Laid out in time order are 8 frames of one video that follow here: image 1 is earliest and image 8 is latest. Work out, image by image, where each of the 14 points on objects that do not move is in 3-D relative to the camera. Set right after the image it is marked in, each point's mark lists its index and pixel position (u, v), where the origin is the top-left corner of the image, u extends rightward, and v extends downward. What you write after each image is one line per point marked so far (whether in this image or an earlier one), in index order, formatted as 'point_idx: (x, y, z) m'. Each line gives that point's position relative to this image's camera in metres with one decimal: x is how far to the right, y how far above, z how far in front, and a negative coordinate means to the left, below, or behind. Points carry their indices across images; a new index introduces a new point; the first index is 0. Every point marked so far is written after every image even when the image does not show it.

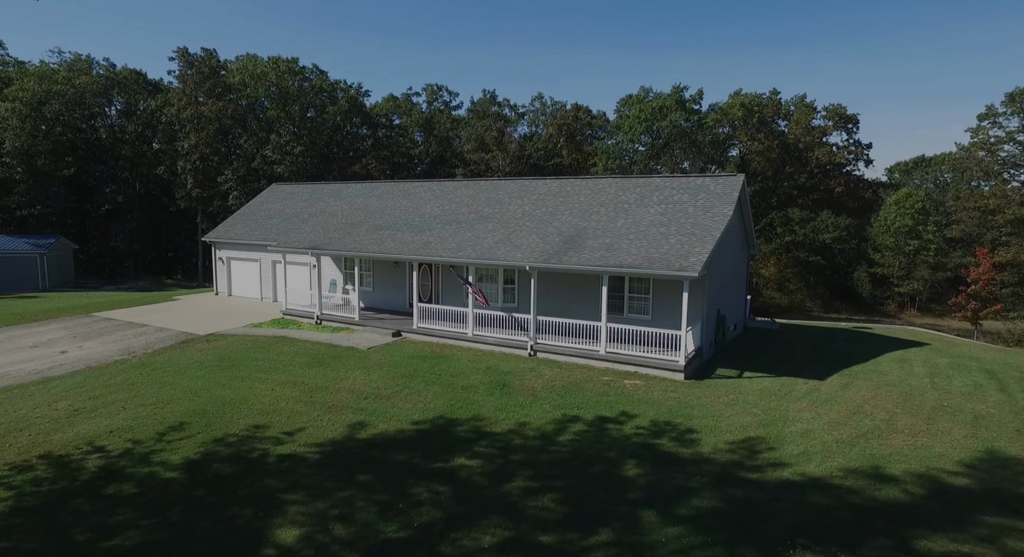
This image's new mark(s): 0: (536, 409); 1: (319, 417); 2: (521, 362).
0: (+0.5, -2.7, +13.2) m
1: (-3.8, -2.7, +12.7) m
2: (+0.2, -2.2, +16.4) m
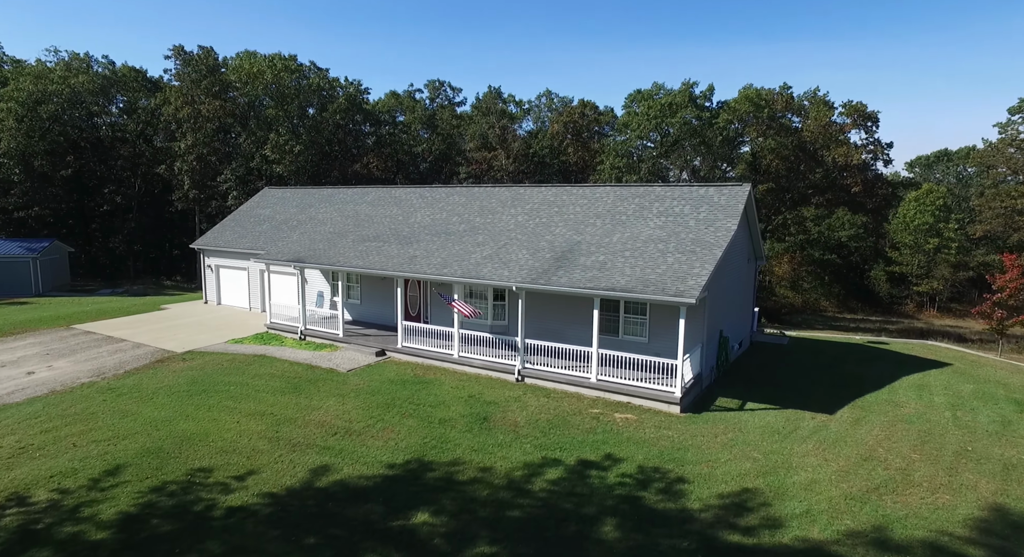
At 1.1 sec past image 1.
0: (0.0, -3.2, +12.1) m
1: (-4.3, -3.3, +11.8) m
2: (-0.2, -2.7, +15.4) m
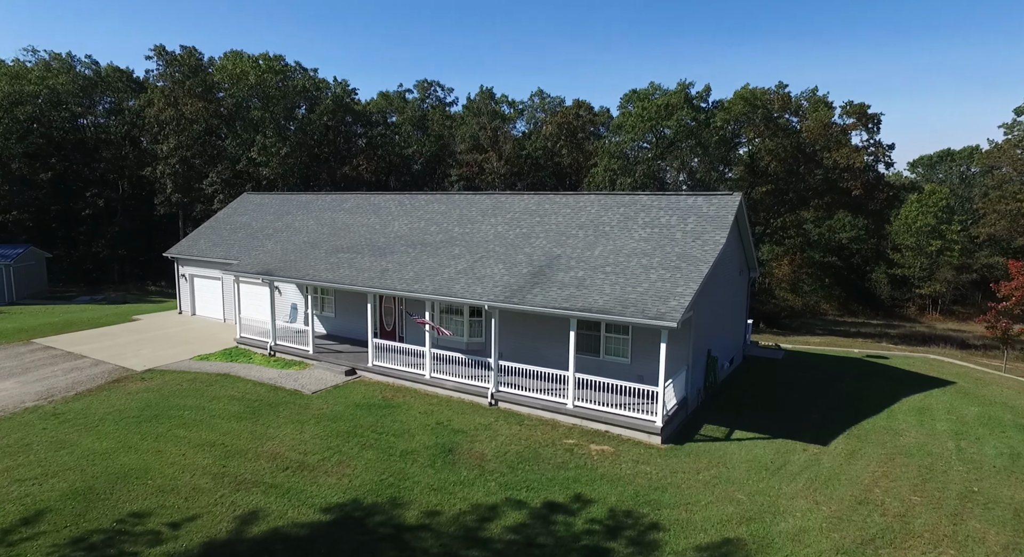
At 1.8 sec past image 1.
0: (-0.6, -3.7, +11.1) m
1: (-4.9, -3.7, +10.8) m
2: (-0.8, -3.1, +14.4) m
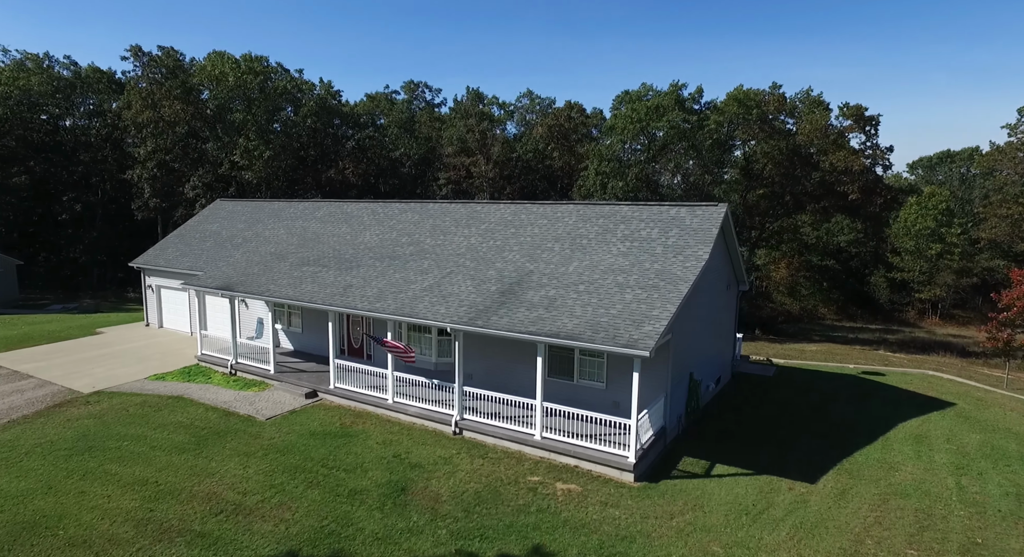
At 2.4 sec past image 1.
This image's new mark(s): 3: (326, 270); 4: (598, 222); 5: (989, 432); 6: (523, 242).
0: (-1.3, -4.1, +10.1) m
1: (-5.7, -4.1, +9.7) m
2: (-1.5, -3.5, +13.3) m
3: (-5.4, +0.3, +18.4) m
4: (+2.3, +1.5, +17.1) m
5: (+11.1, -3.6, +14.9) m
6: (+0.3, +1.0, +17.3) m
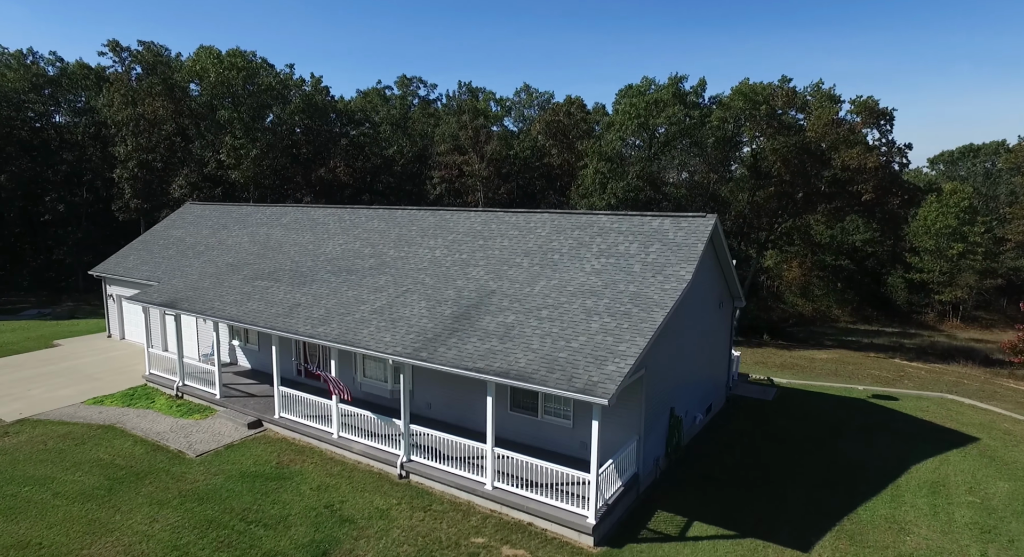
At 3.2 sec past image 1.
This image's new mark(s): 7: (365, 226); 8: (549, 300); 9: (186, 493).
0: (-2.3, -4.6, +8.5) m
1: (-6.7, -4.6, +8.2) m
2: (-2.5, -4.0, +11.7) m
3: (-6.2, -0.2, +16.9) m
4: (+1.5, +1.1, +15.4) m
5: (+10.2, -4.1, +13.1) m
6: (-0.5, +0.5, +15.6) m
7: (-4.4, +1.6, +19.3) m
8: (+0.8, -0.4, +13.0) m
9: (-6.1, -4.0, +11.9) m
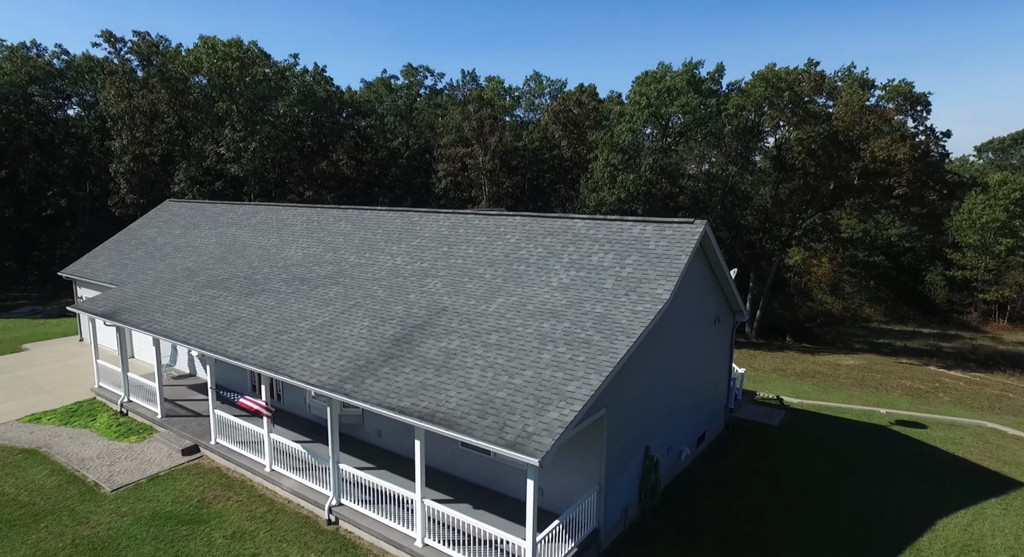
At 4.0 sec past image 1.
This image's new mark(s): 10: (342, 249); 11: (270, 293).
0: (-3.5, -5.0, +6.9) m
1: (-7.8, -5.0, +6.9) m
2: (-3.4, -4.3, +10.2) m
3: (-6.9, -0.4, +15.4) m
4: (+0.7, +0.8, +13.6) m
5: (+9.3, -4.4, +10.9) m
6: (-1.3, +0.3, +13.9) m
7: (-5.0, +1.4, +17.8) m
8: (-0.1, -0.8, +11.2) m
9: (-7.0, -4.3, +10.6) m
10: (-4.4, +0.8, +16.5) m
11: (-5.6, -0.3, +14.9) m
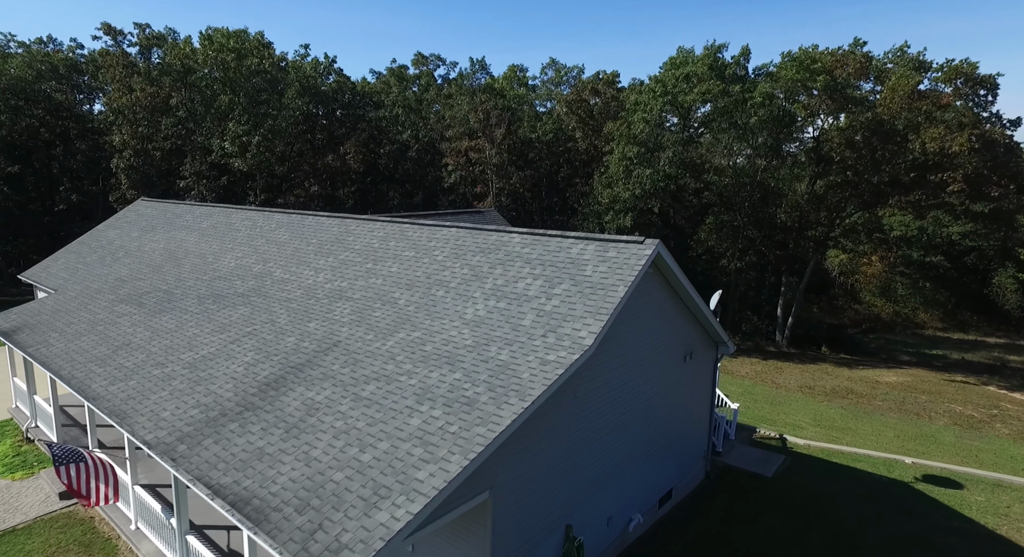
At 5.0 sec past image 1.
0: (-5.5, -5.5, +5.2) m
1: (-9.8, -5.4, +5.5) m
2: (-5.1, -4.8, +8.4) m
3: (-8.1, -0.7, +13.8) m
4: (-0.7, +0.3, +11.4) m
5: (+7.6, -5.1, +8.1) m
6: (-2.7, -0.2, +11.9) m
7: (-6.1, +1.1, +16.0) m
8: (-1.7, -1.2, +9.1) m
9: (-8.7, -4.7, +9.0) m
10: (-5.5, +0.4, +14.7) m
11: (-6.9, -0.7, +13.2) m
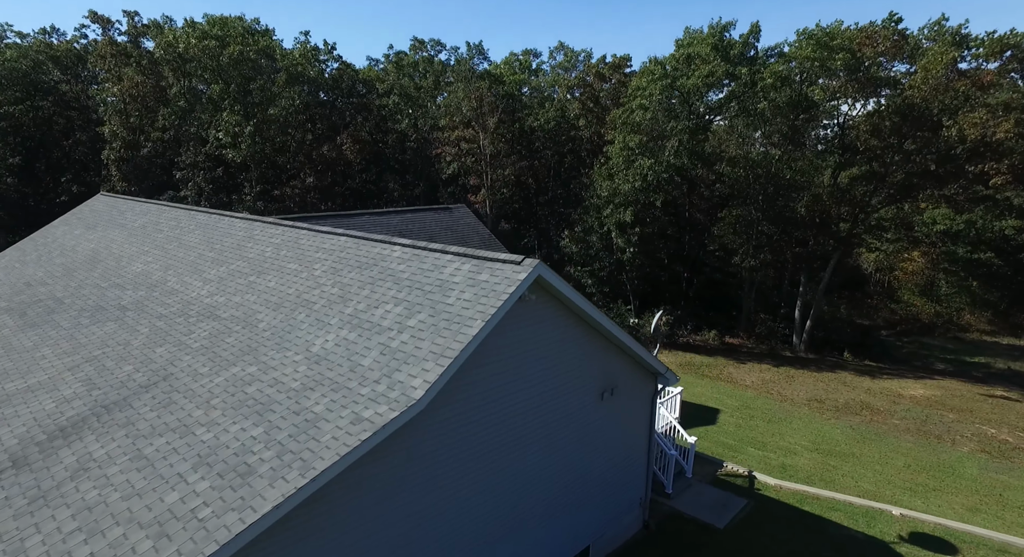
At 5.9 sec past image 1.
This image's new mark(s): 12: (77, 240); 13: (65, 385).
0: (-7.7, -5.8, +3.9) m
1: (-12.0, -5.8, +4.5) m
2: (-7.2, -5.1, +7.1) m
3: (-9.7, -0.9, +12.6) m
4: (-2.5, 0.0, +9.7) m
5: (+5.5, -5.5, +5.9) m
6: (-4.4, -0.4, +10.3) m
7: (-7.5, +0.9, +14.6) m
8: (-3.7, -1.6, +7.5) m
9: (-10.7, -5.0, +8.0) m
10: (-7.1, +0.2, +13.3) m
11: (-8.6, -0.9, +11.9) m
12: (-12.6, +1.0, +18.5) m
13: (-6.4, -1.5, +9.2) m
